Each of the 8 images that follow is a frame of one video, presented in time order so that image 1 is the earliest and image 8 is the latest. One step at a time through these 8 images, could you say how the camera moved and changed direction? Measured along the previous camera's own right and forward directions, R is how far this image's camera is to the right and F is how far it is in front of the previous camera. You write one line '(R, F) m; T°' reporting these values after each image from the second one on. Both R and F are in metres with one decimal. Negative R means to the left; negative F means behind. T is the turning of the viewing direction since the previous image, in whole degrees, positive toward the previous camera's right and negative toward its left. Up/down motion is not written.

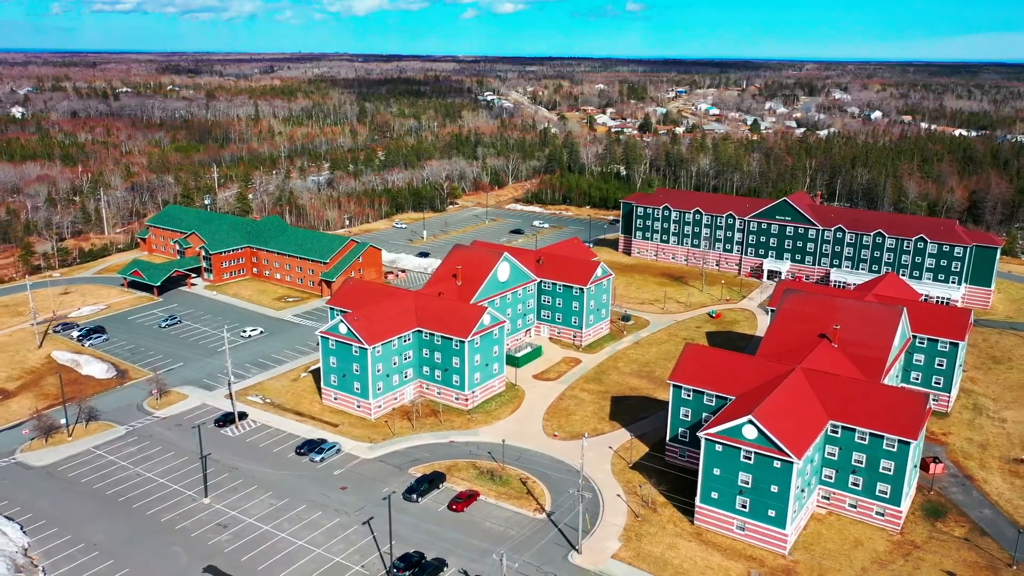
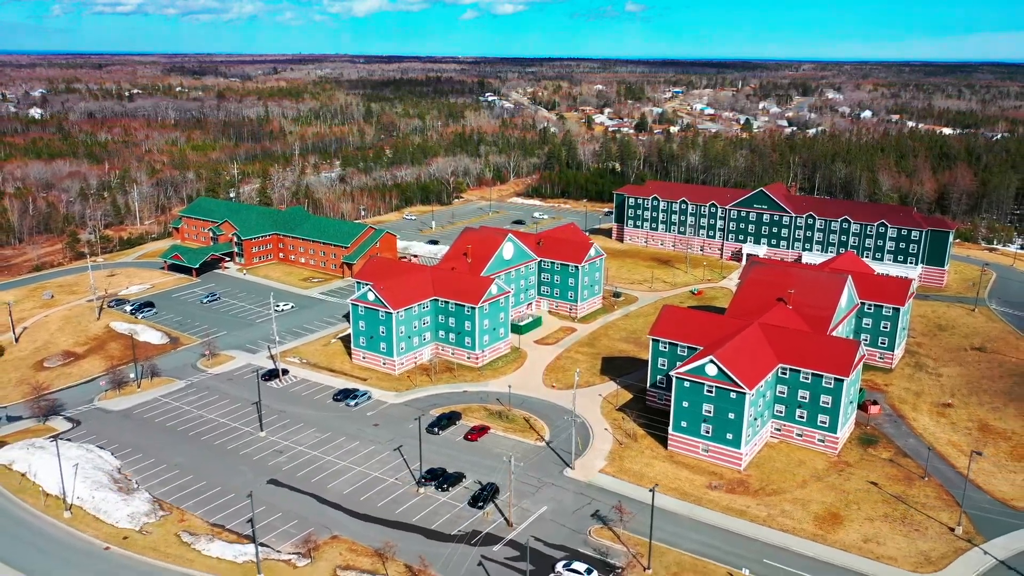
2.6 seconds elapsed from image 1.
(-0.2, -6.5) m; 0°
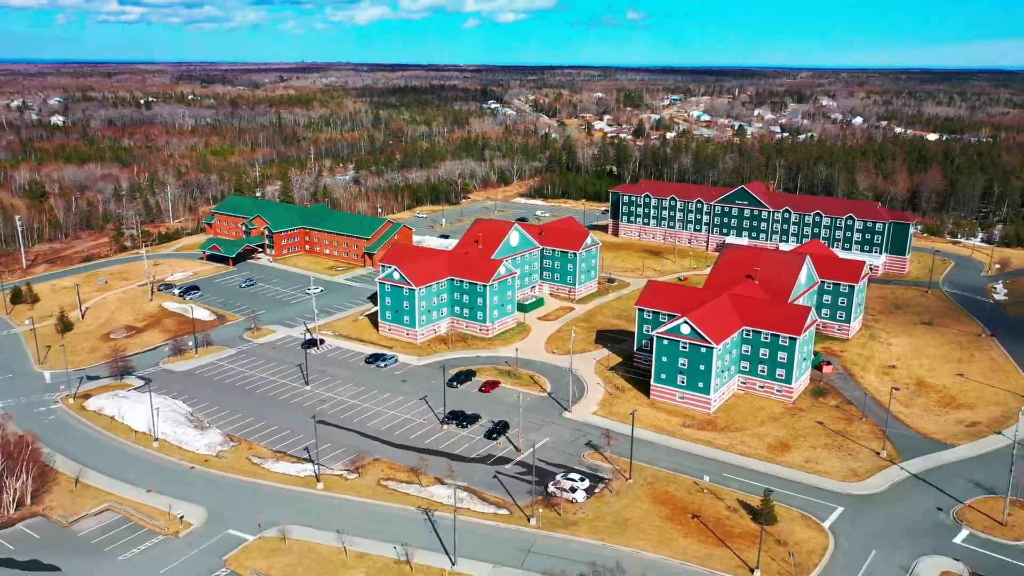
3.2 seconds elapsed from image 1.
(-0.3, -7.1) m; 0°
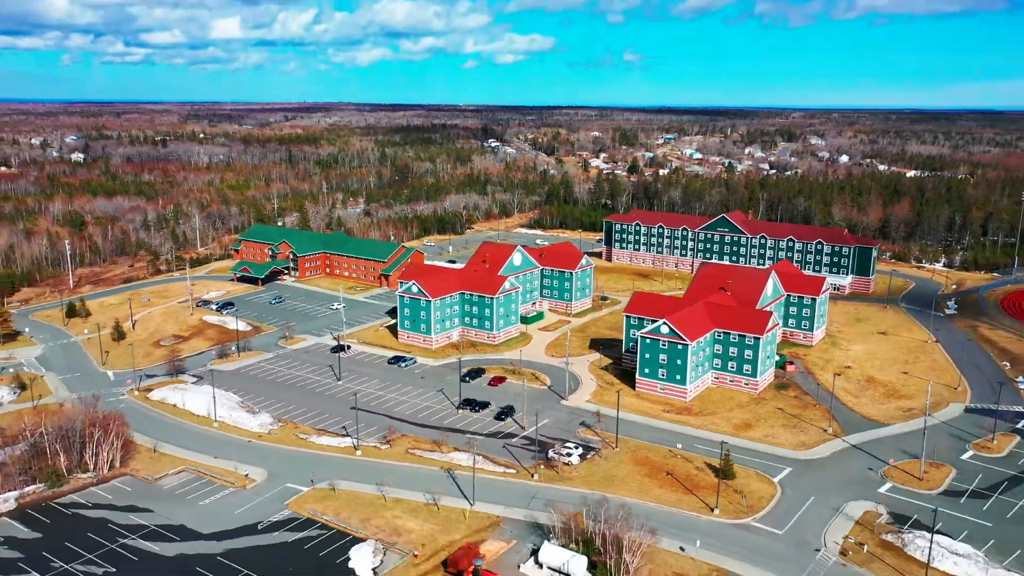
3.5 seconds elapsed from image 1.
(-0.4, -7.4) m; 0°
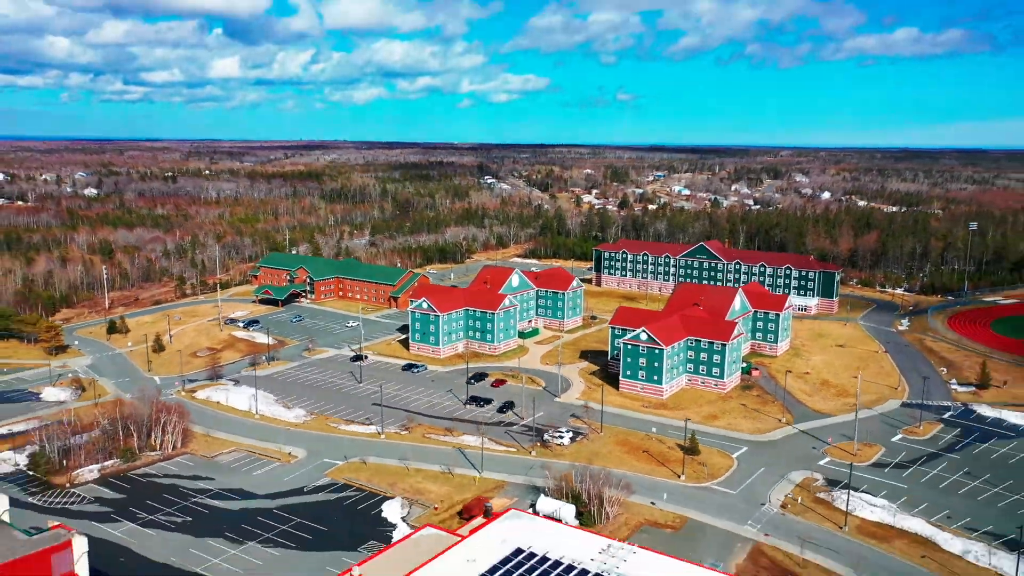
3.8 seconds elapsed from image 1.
(-0.4, -7.9) m; 0°
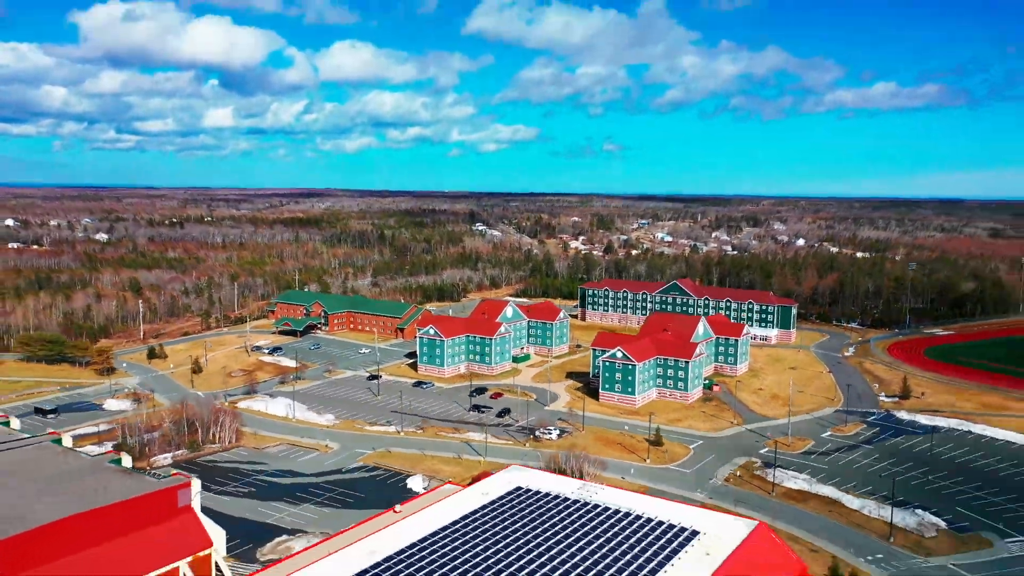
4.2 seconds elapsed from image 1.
(-0.6, -10.7) m; +1°
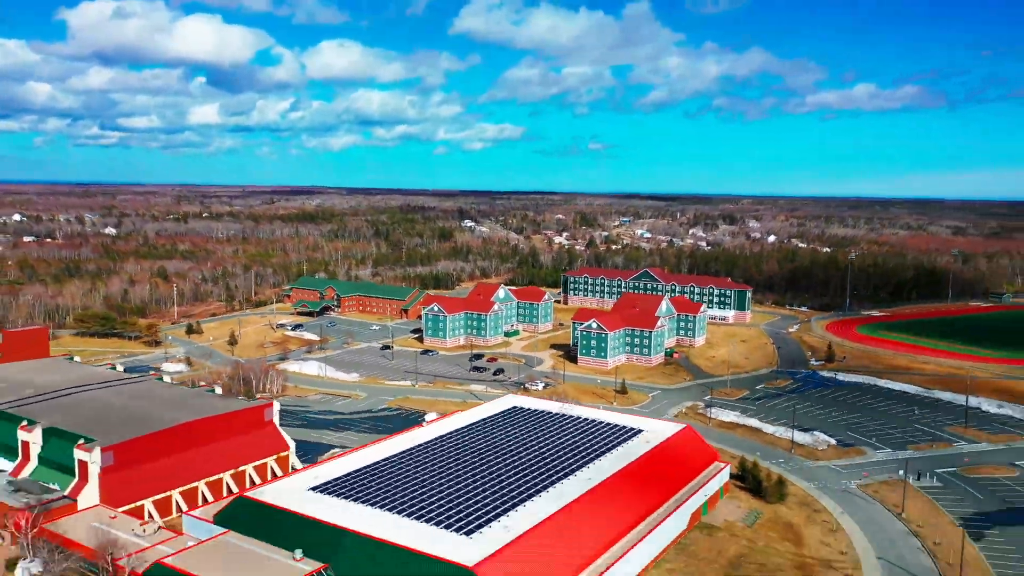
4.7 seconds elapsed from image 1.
(-0.8, -13.7) m; +1°
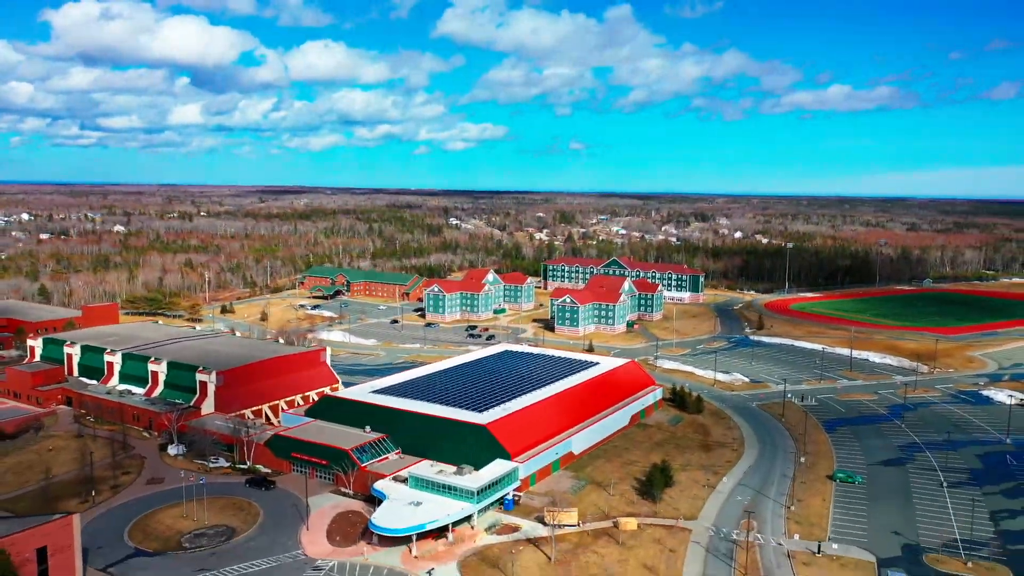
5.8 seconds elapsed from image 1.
(-0.9, -17.9) m; +1°
